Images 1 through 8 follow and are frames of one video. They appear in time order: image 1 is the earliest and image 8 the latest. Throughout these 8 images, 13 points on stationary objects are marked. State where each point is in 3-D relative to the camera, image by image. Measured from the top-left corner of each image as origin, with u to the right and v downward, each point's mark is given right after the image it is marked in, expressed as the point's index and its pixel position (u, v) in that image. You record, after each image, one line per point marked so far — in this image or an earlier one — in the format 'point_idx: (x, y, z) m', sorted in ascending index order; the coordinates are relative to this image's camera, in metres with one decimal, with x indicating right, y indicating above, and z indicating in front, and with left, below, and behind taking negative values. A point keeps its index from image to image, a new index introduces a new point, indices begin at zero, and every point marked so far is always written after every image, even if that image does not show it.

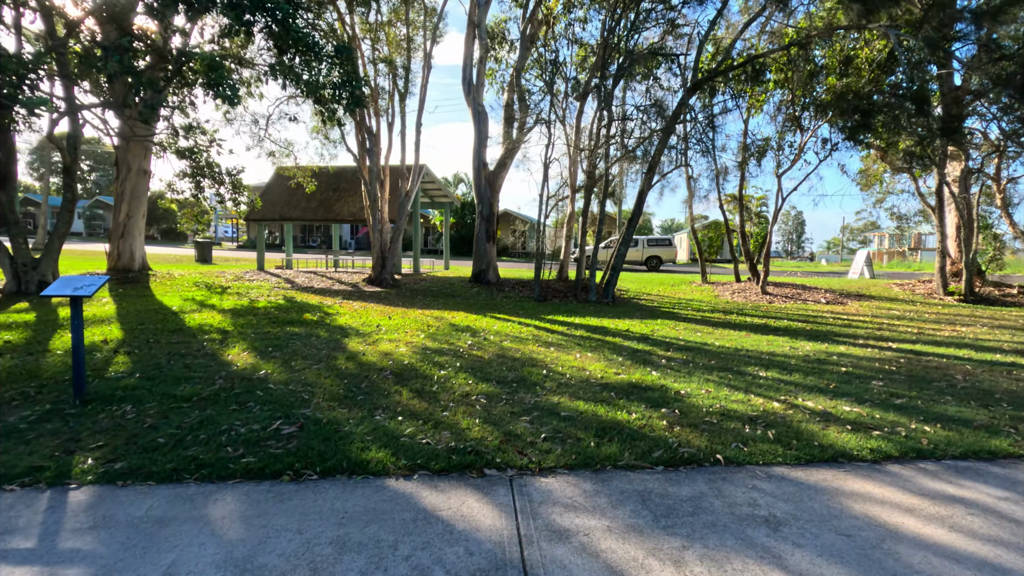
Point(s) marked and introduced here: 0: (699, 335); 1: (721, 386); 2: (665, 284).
0: (+2.9, -0.7, +8.2) m
1: (+2.0, -1.0, +5.2) m
2: (+4.8, +0.1, +16.8) m
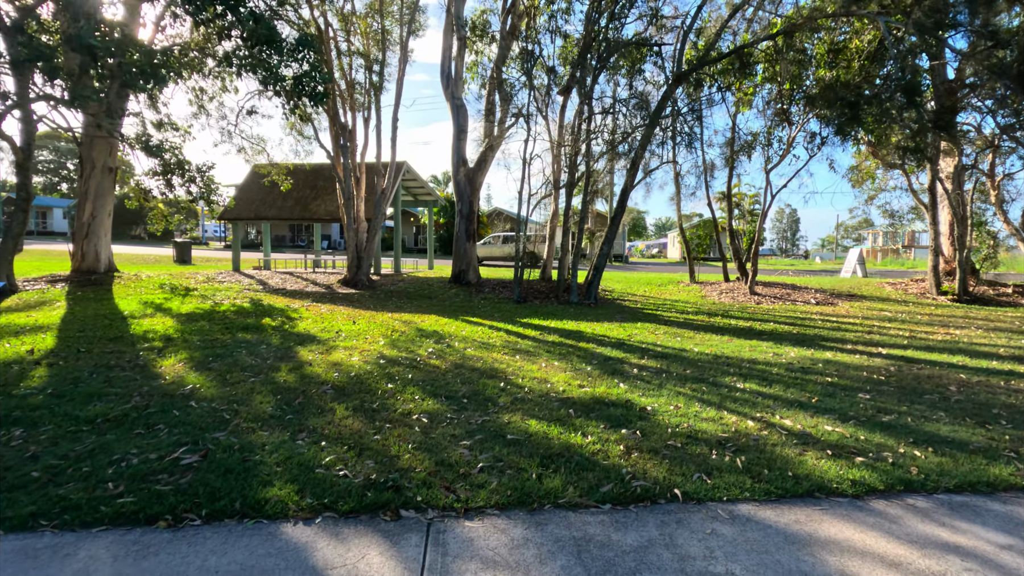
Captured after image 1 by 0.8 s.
0: (+2.4, -0.8, +7.8) m
1: (+1.6, -1.0, +4.7) m
2: (+4.3, +0.1, +16.4) m
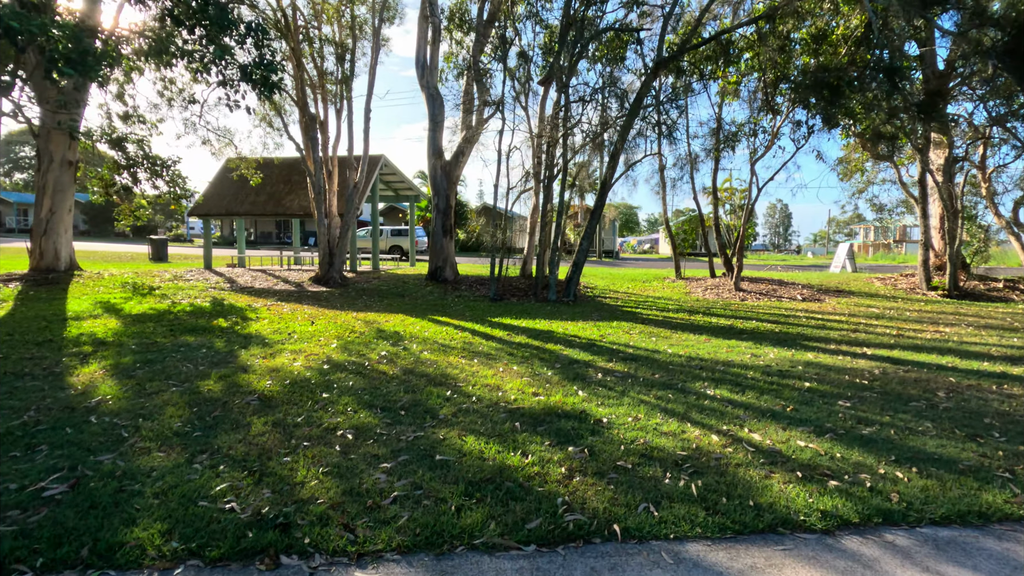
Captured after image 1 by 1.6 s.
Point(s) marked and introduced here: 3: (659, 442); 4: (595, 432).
0: (+1.9, -0.7, +7.3) m
1: (+1.1, -1.0, +4.3) m
2: (+3.7, +0.2, +15.9) m
3: (+1.0, -1.0, +3.6) m
4: (+0.6, -1.0, +3.8) m
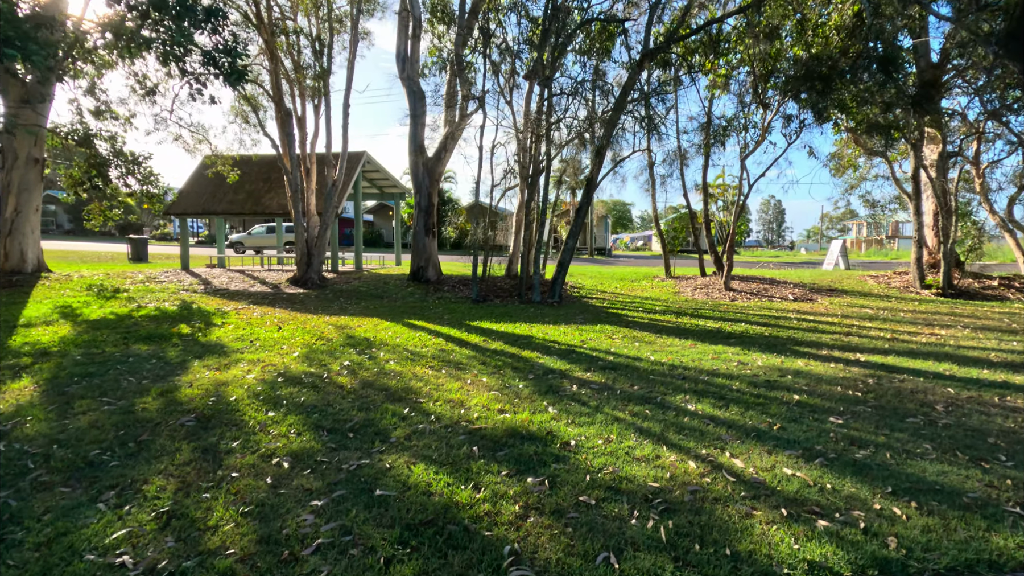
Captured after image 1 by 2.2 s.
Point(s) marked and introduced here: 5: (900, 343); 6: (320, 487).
0: (+1.6, -0.7, +6.9) m
1: (+0.8, -1.0, +3.9) m
2: (+3.3, +0.2, +15.6) m
3: (+0.7, -1.1, +3.2) m
4: (+0.3, -1.1, +3.4) m
5: (+5.0, -0.7, +7.0) m
6: (-1.1, -1.1, +3.1) m
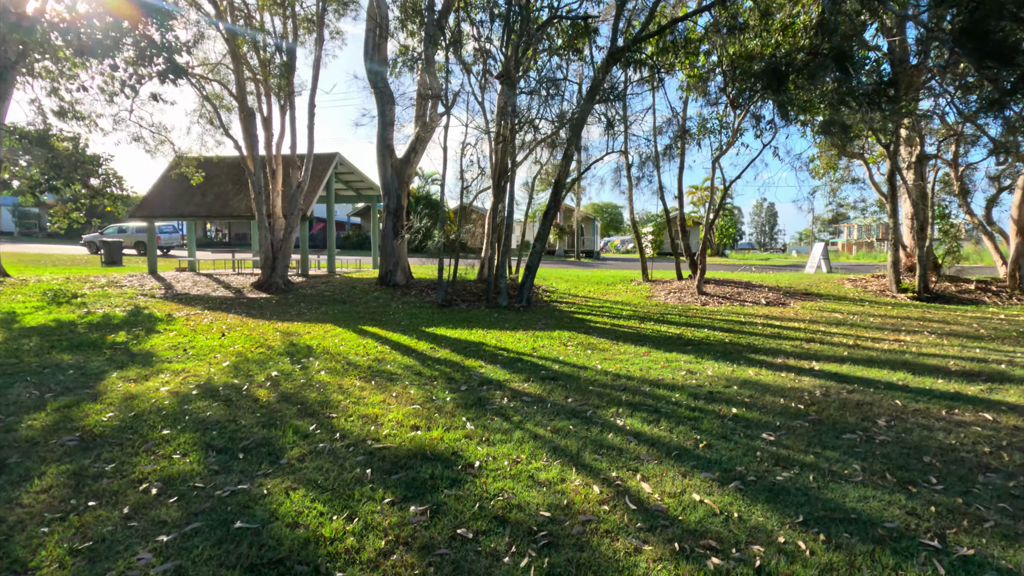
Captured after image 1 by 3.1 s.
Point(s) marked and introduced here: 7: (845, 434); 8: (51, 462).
0: (+0.9, -0.8, +6.7) m
1: (+0.2, -1.1, +3.6) m
2: (+2.5, +0.1, +15.3) m
3: (+0.1, -1.2, +3.0) m
4: (-0.3, -1.1, +3.2) m
5: (+4.4, -0.8, +6.8) m
6: (-1.7, -1.2, +2.8) m
7: (+2.4, -1.1, +3.9) m
8: (-2.9, -1.1, +3.5) m
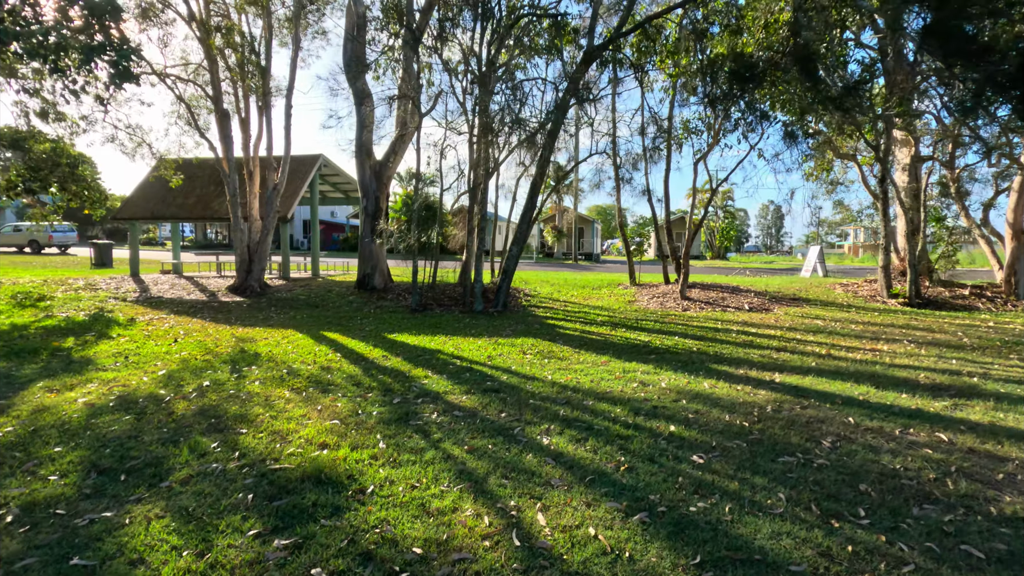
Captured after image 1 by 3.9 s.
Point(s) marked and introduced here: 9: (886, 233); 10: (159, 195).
0: (+0.4, -0.9, +6.4) m
1: (-0.4, -1.2, +3.3) m
2: (+2.1, 0.0, +15.0) m
3: (-0.5, -1.2, +2.7) m
4: (-0.9, -1.2, +2.9) m
5: (+3.8, -0.9, +6.4) m
6: (-2.3, -1.2, +2.5) m
7: (+1.8, -1.1, +3.6) m
8: (-3.6, -1.2, +3.2) m
9: (+9.3, +1.4, +13.2) m
10: (-10.2, +2.7, +15.5) m
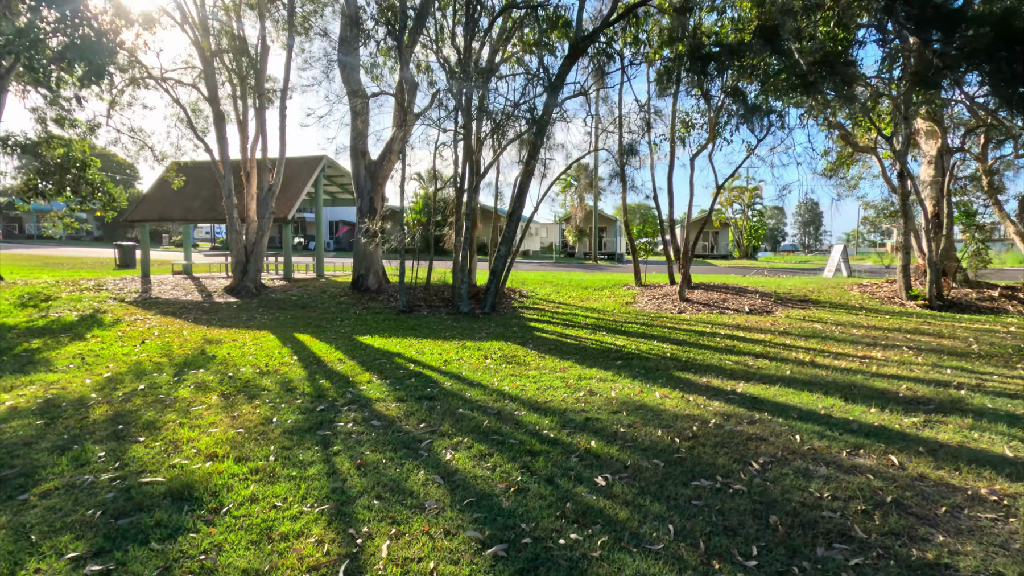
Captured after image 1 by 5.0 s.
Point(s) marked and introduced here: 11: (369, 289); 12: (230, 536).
0: (-0.2, -0.9, +6.1) m
1: (-1.1, -1.2, +3.1) m
2: (+2.1, 0.0, +14.6) m
3: (-1.3, -1.2, +2.5) m
4: (-1.7, -1.2, +2.7) m
5: (+3.3, -0.9, +5.9) m
6: (-3.1, -1.3, +2.4) m
7: (+1.1, -1.1, +3.2) m
8: (-4.3, -1.2, +3.2) m
9: (+9.1, +1.3, +12.4) m
10: (-10.2, +2.7, +15.8) m
11: (-3.4, 0.0, +13.1) m
12: (-1.4, -1.2, +2.7) m
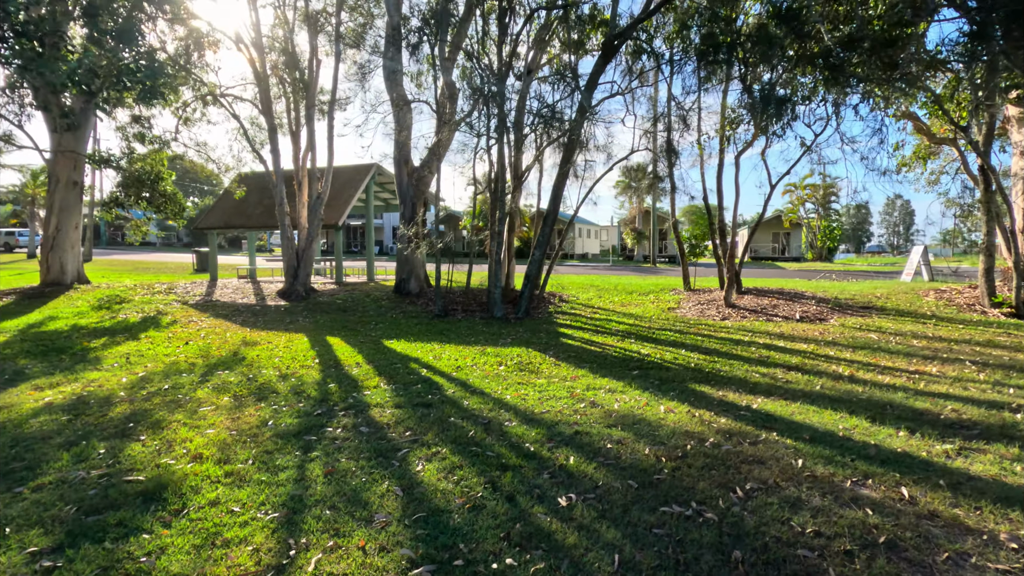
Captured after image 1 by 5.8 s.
0: (0.0, -1.0, +6.0) m
1: (-1.3, -1.2, +3.1) m
2: (+3.2, -0.1, +14.2) m
3: (-1.6, -1.3, +2.5) m
4: (-2.0, -1.3, +2.8) m
5: (+3.4, -1.0, +5.4) m
6: (-3.4, -1.3, +2.7) m
7: (+0.9, -1.2, +3.0) m
8: (-4.5, -1.2, +3.6) m
9: (+9.9, +1.2, +11.1) m
10: (-8.8, +2.6, +16.9) m
11: (-2.5, -0.1, +13.4) m
12: (-1.7, -1.3, +2.7) m
